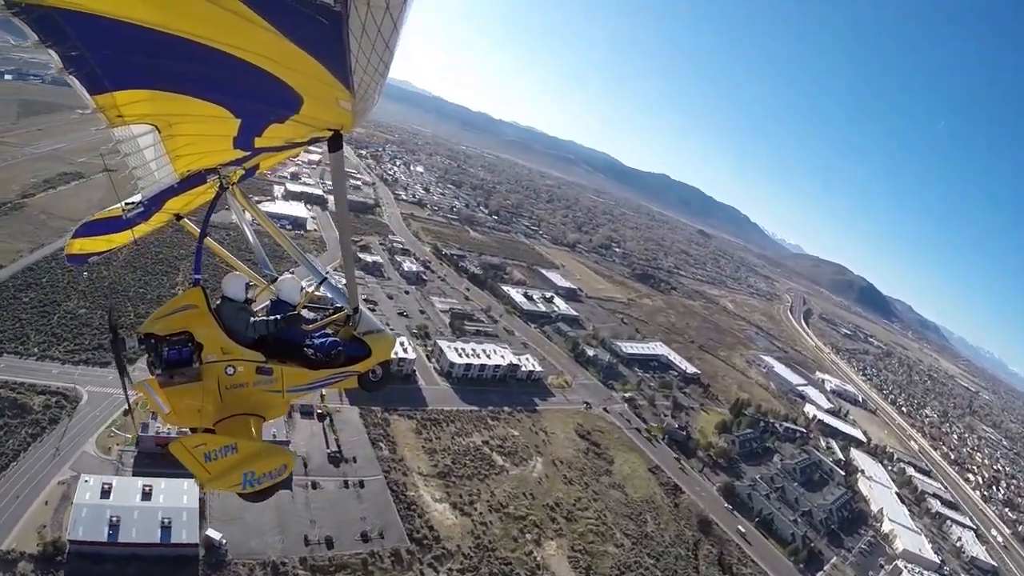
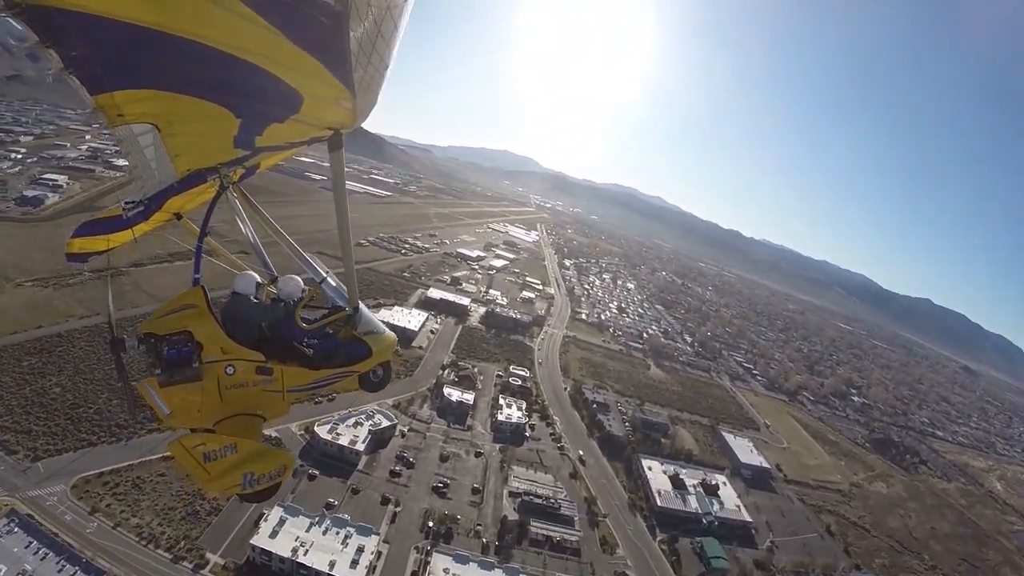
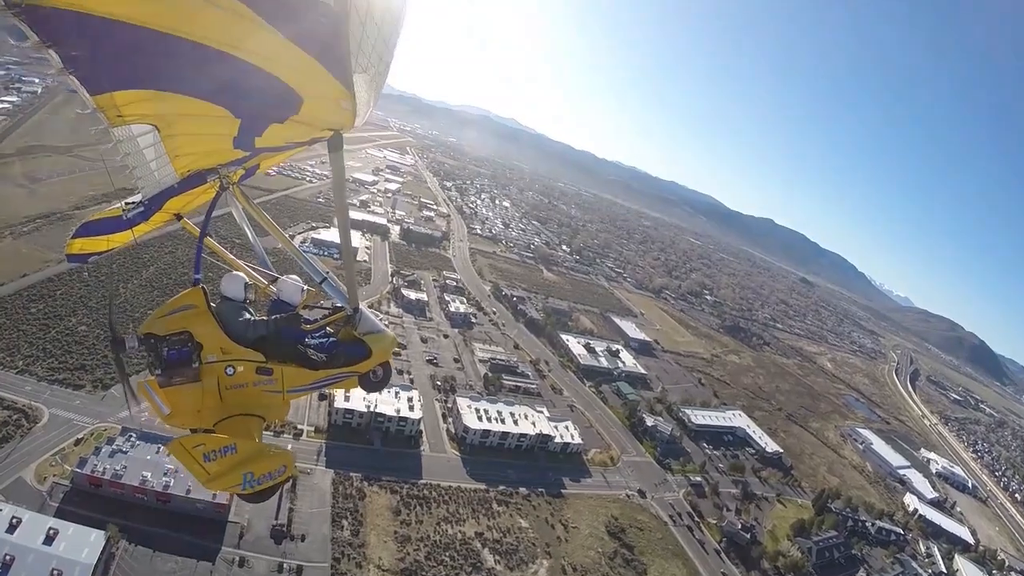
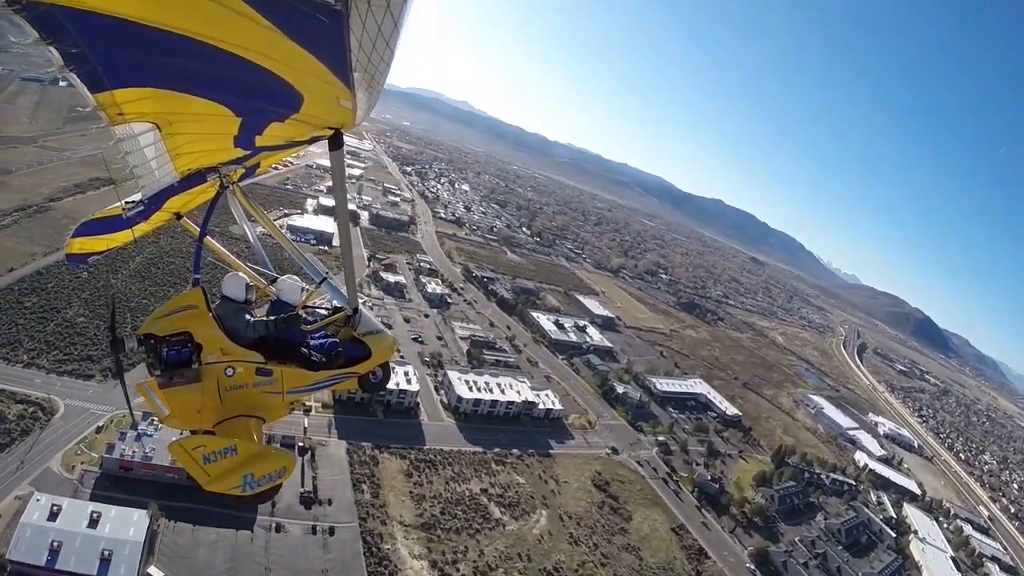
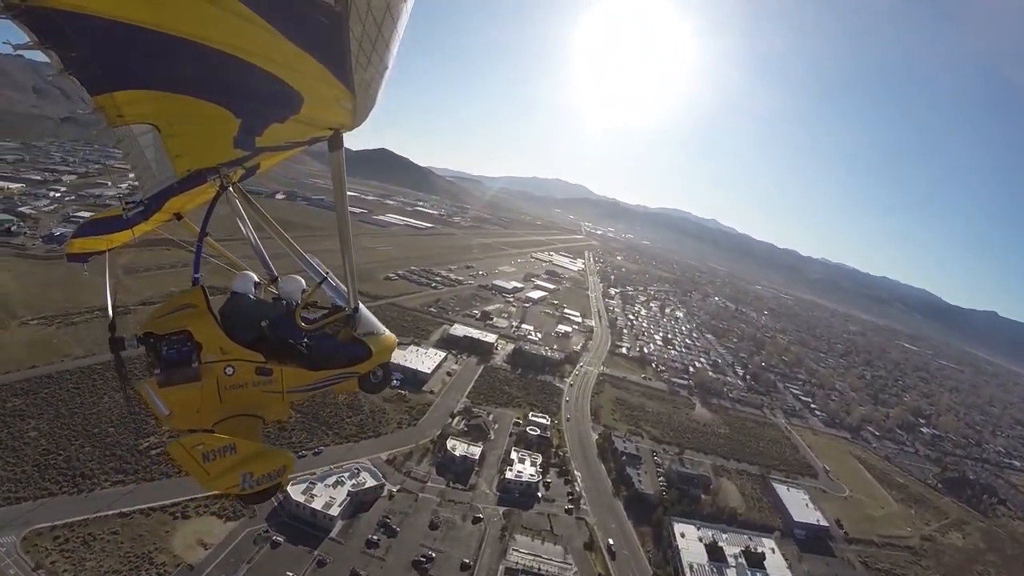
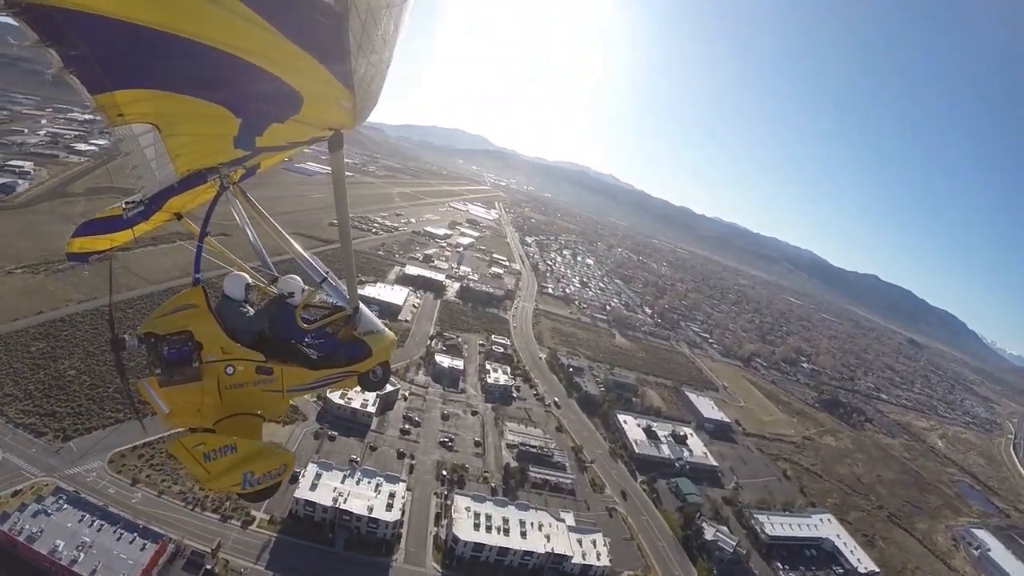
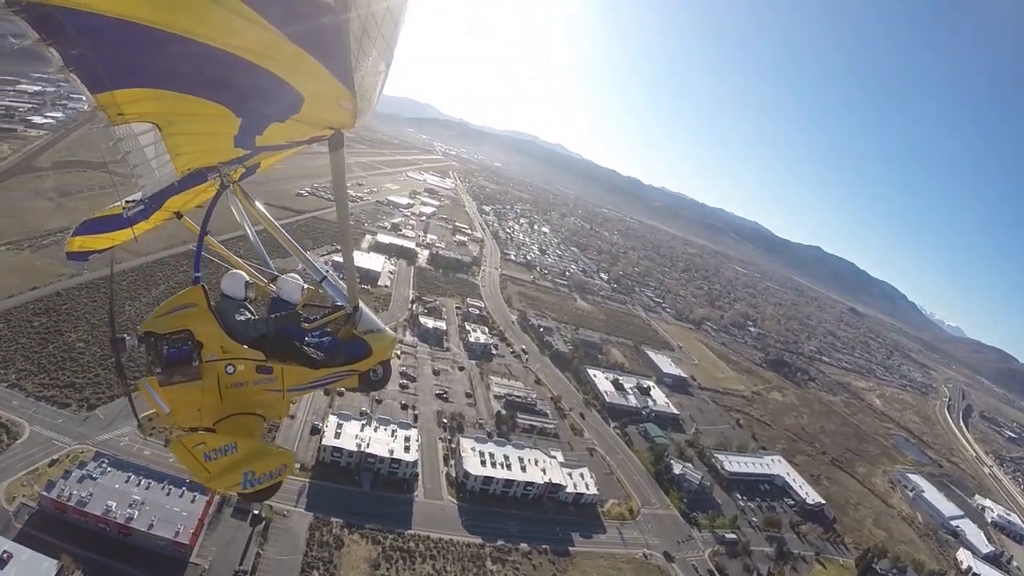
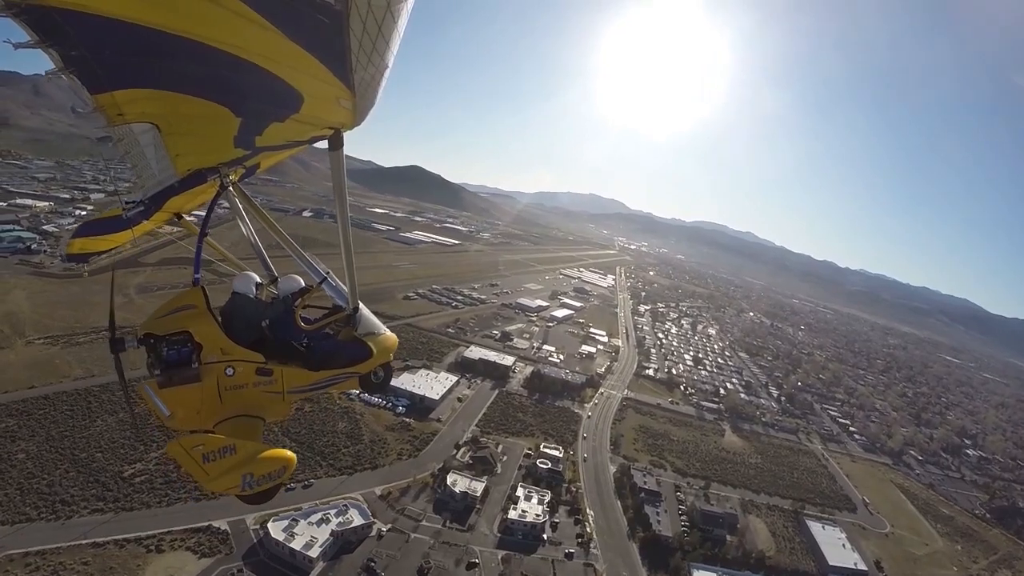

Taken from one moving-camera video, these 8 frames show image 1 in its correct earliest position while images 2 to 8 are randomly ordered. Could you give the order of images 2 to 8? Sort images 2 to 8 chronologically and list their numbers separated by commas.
4, 3, 7, 6, 2, 5, 8
